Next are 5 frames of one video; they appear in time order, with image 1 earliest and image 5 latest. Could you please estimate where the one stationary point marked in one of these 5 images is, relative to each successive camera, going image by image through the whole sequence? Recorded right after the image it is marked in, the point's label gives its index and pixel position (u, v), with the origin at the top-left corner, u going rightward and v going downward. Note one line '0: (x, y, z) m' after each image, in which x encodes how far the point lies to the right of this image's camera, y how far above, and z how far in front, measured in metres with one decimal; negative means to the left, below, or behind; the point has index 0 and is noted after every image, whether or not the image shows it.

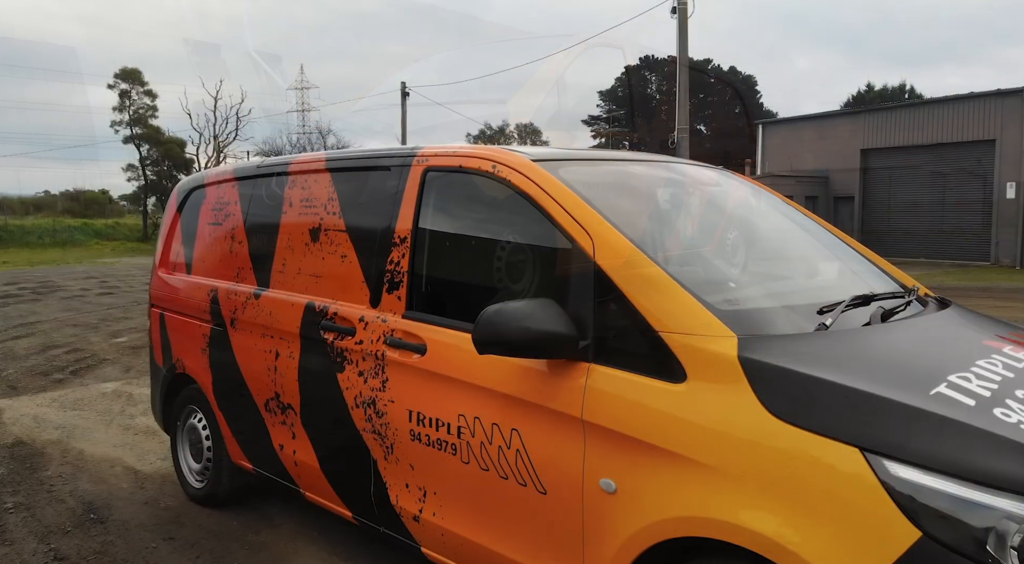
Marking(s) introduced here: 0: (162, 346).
0: (-2.0, -0.4, +4.0) m
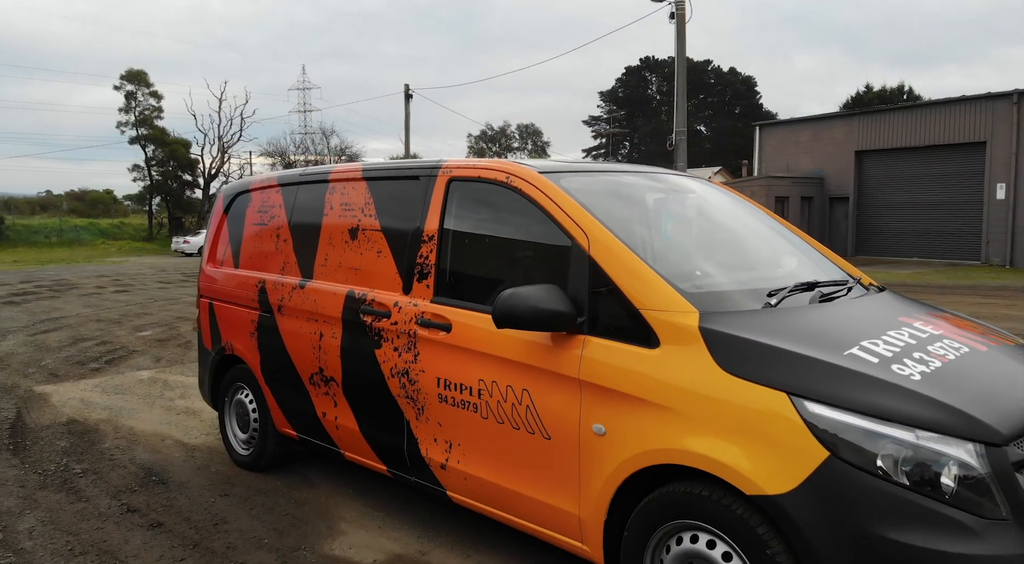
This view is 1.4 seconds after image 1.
0: (-2.0, -0.3, +4.5) m
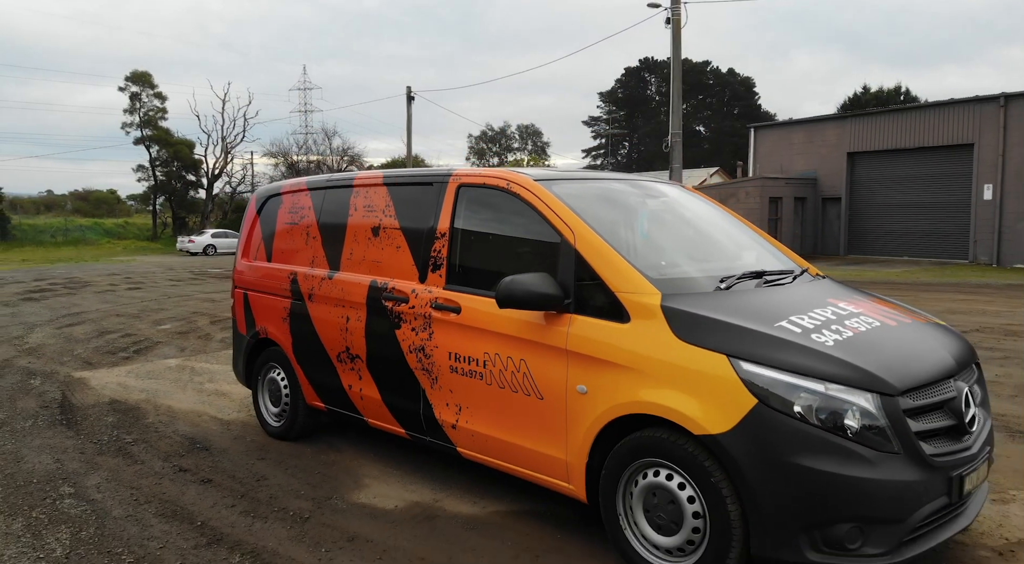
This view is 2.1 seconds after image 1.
0: (-2.0, -0.3, +5.1) m
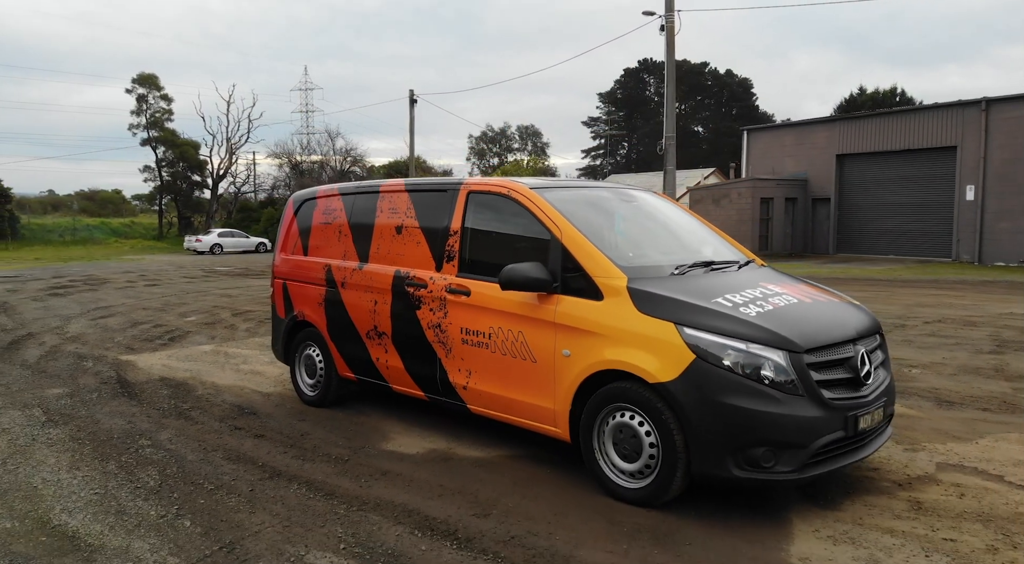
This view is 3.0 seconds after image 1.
0: (-2.0, -0.2, +6.0) m
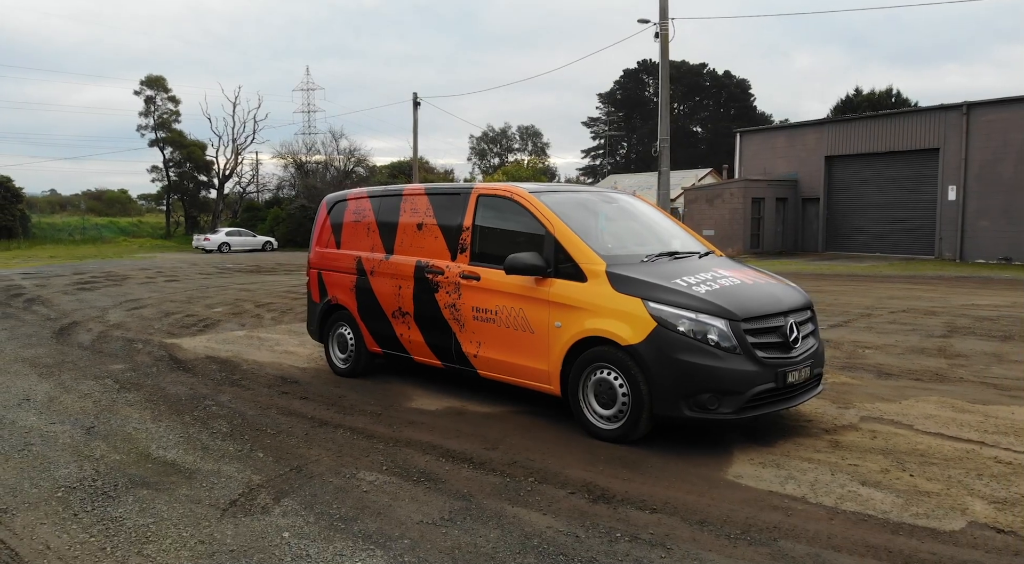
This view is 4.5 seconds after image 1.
0: (-2.0, -0.1, +7.0) m
